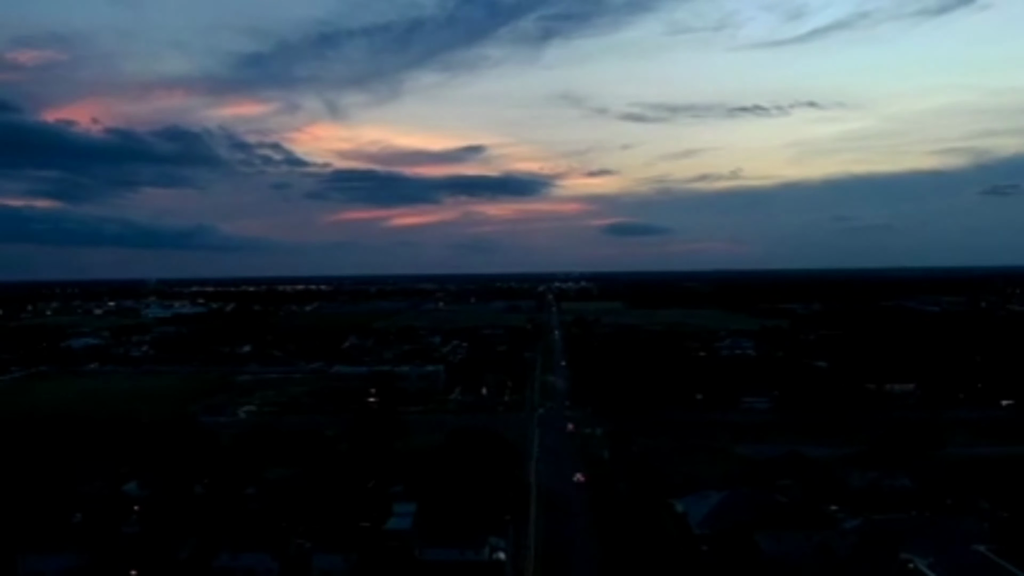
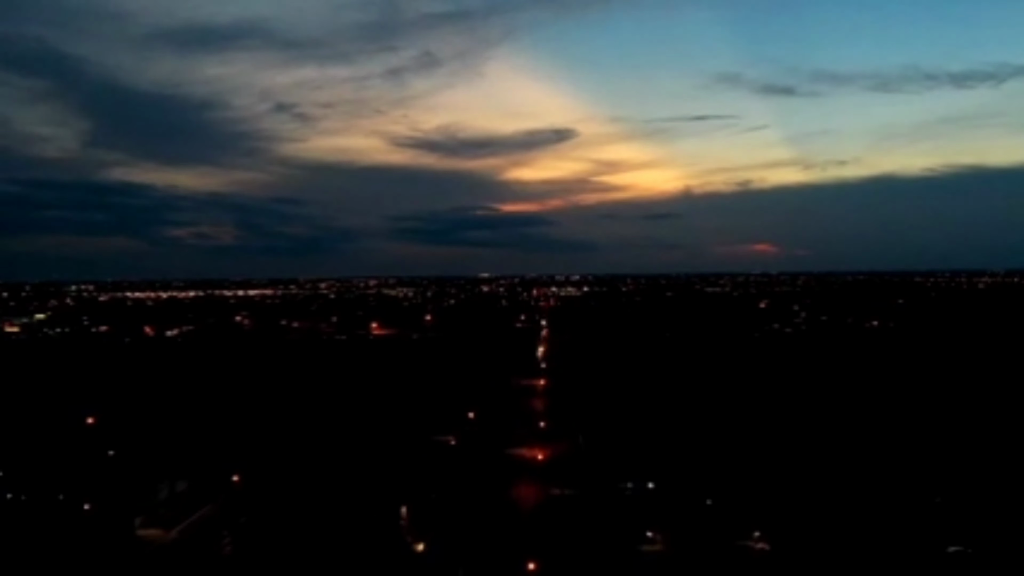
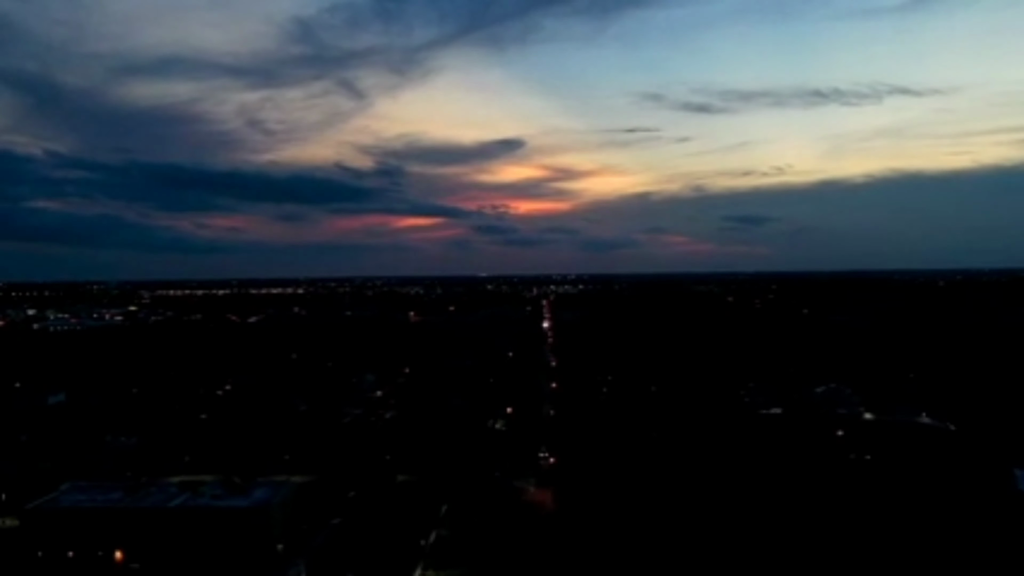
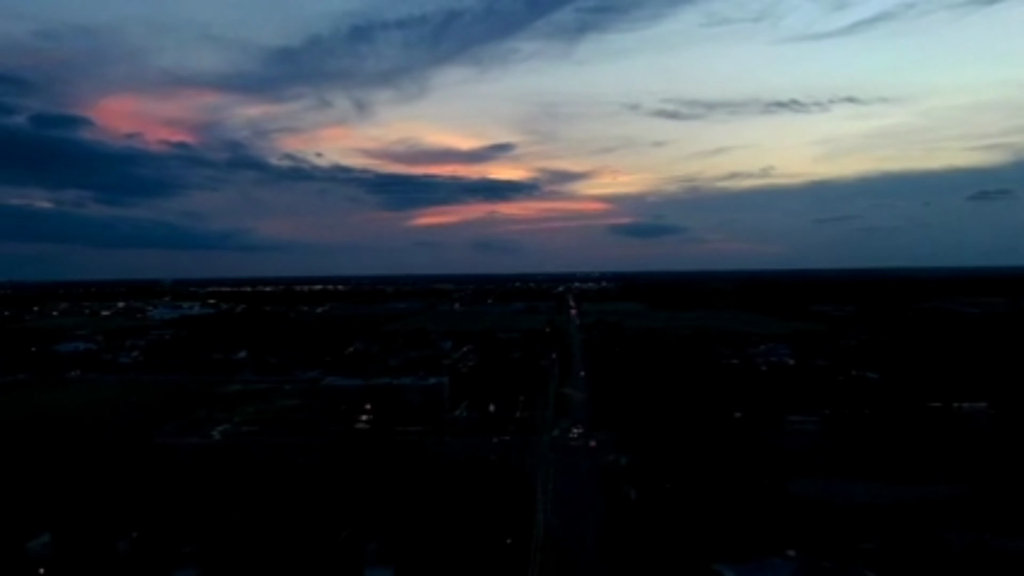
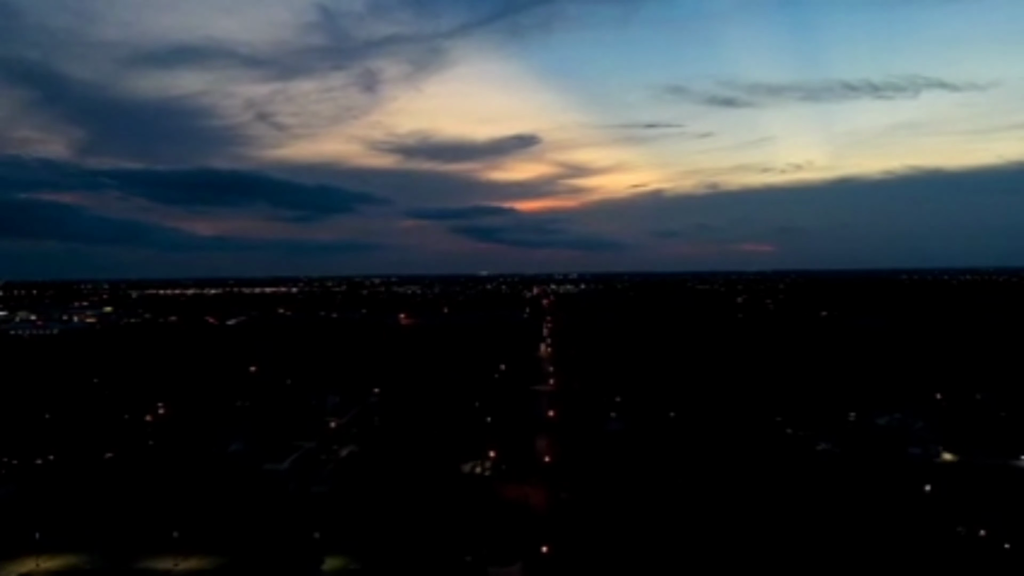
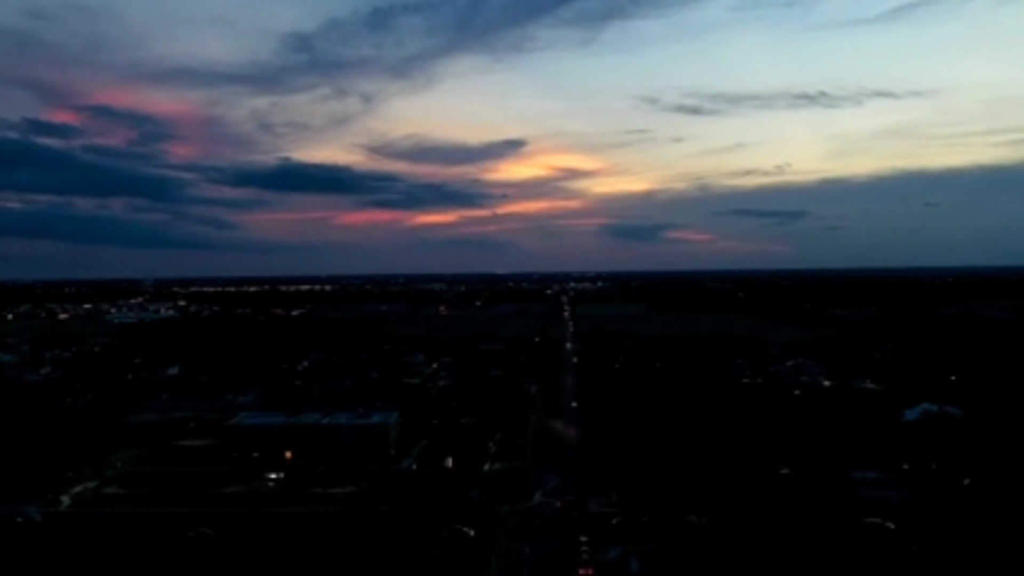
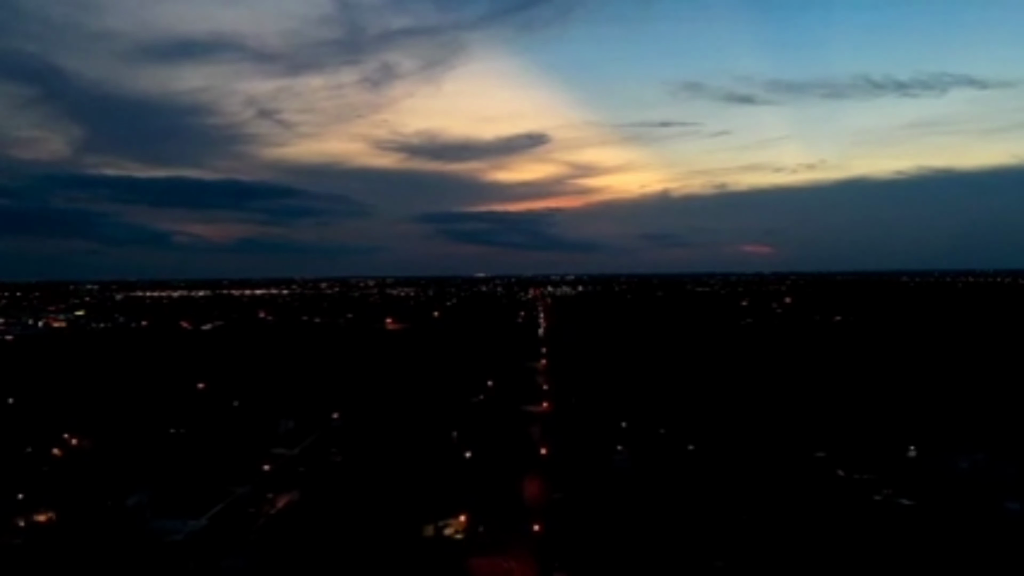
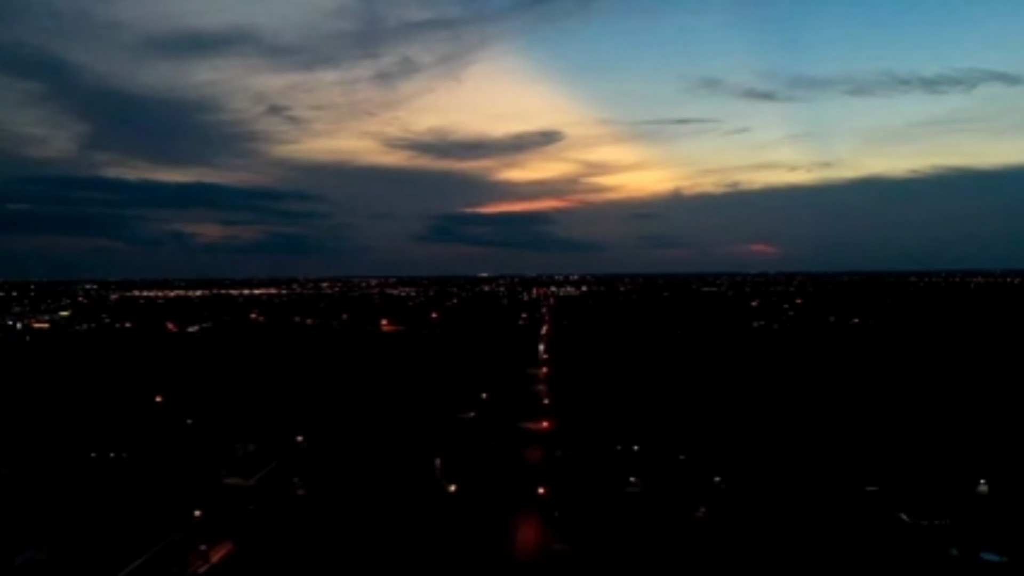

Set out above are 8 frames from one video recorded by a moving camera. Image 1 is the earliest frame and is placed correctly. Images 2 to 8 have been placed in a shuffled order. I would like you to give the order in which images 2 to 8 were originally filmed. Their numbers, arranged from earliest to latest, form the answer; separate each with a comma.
4, 6, 3, 5, 7, 8, 2
